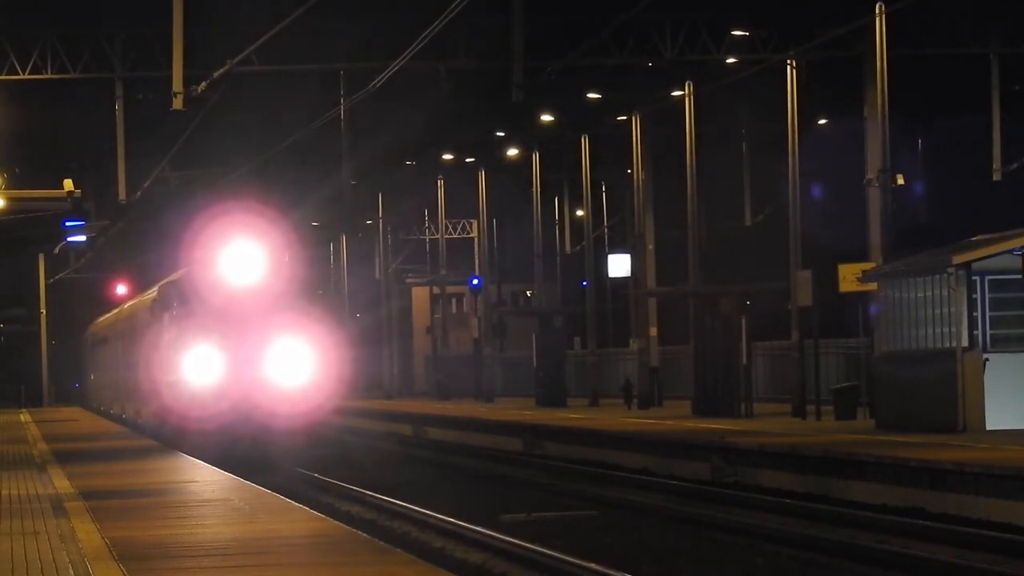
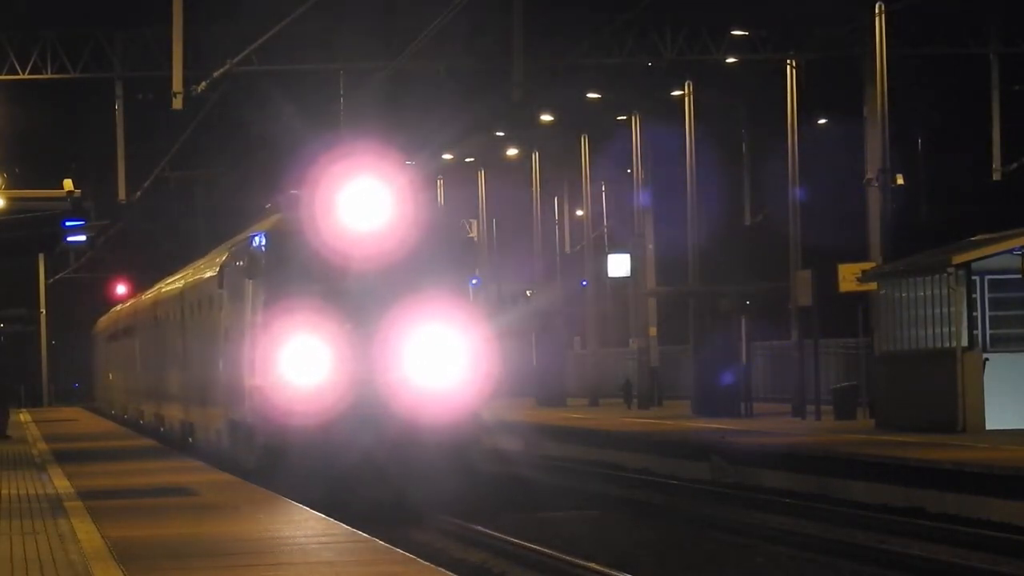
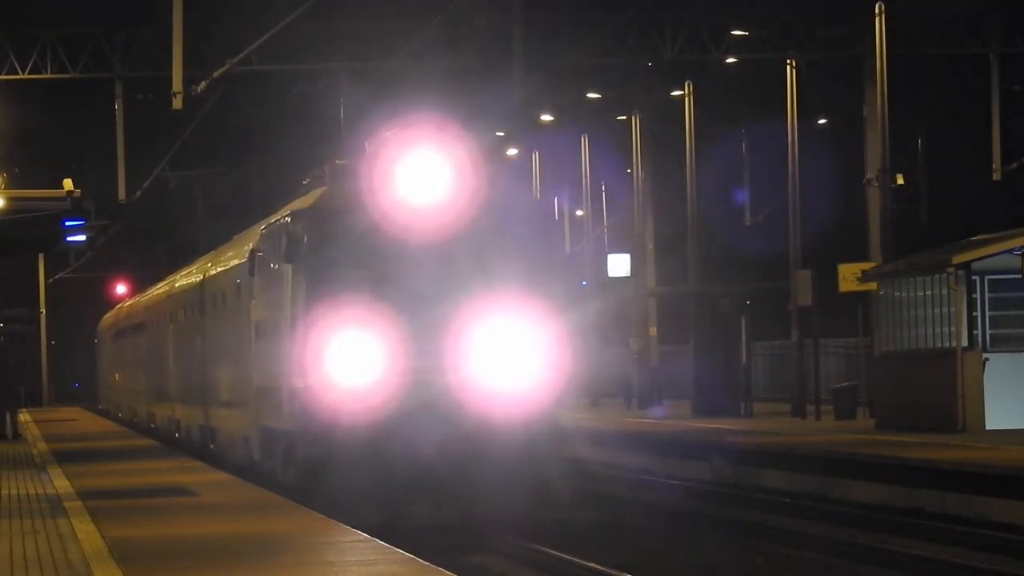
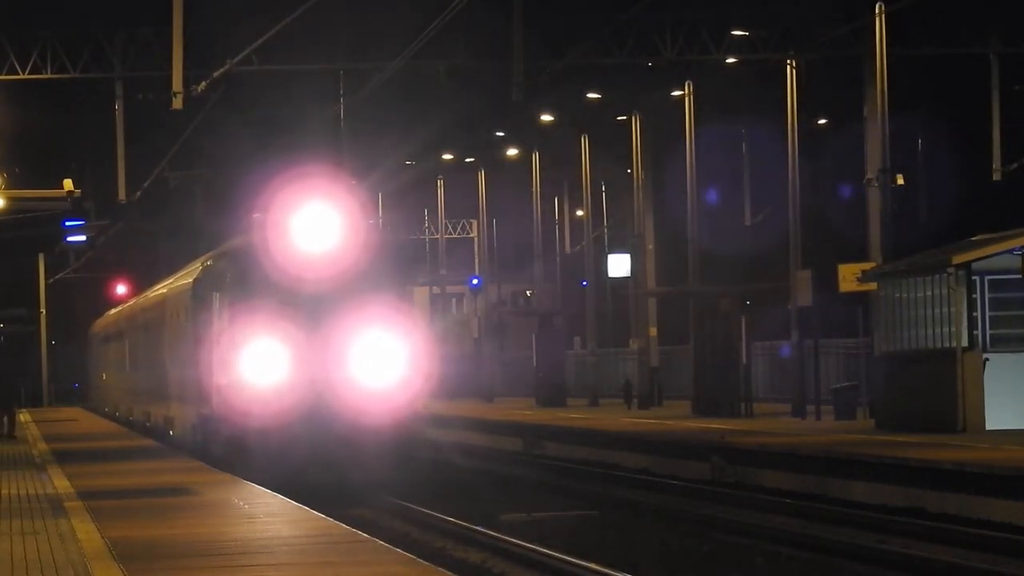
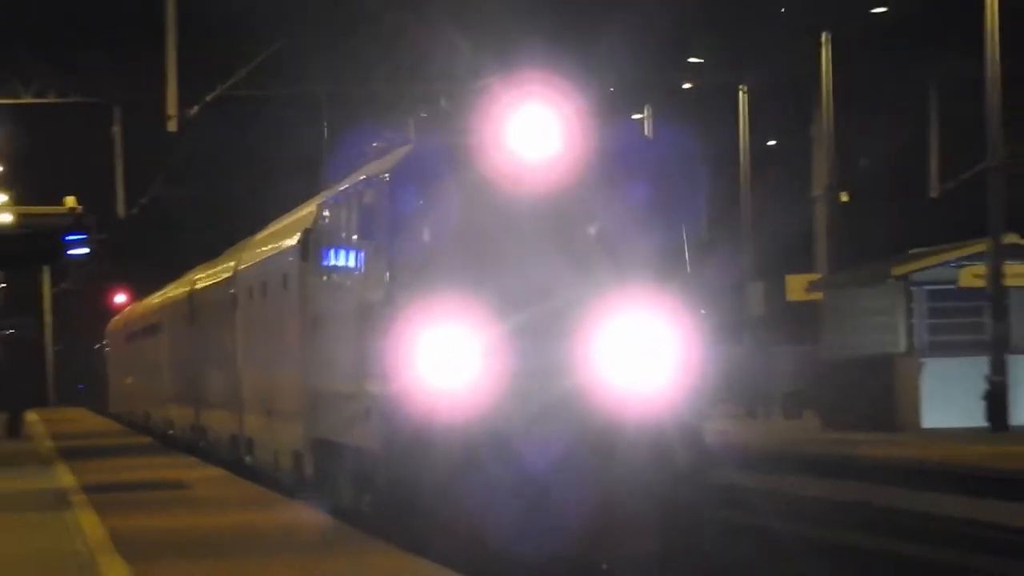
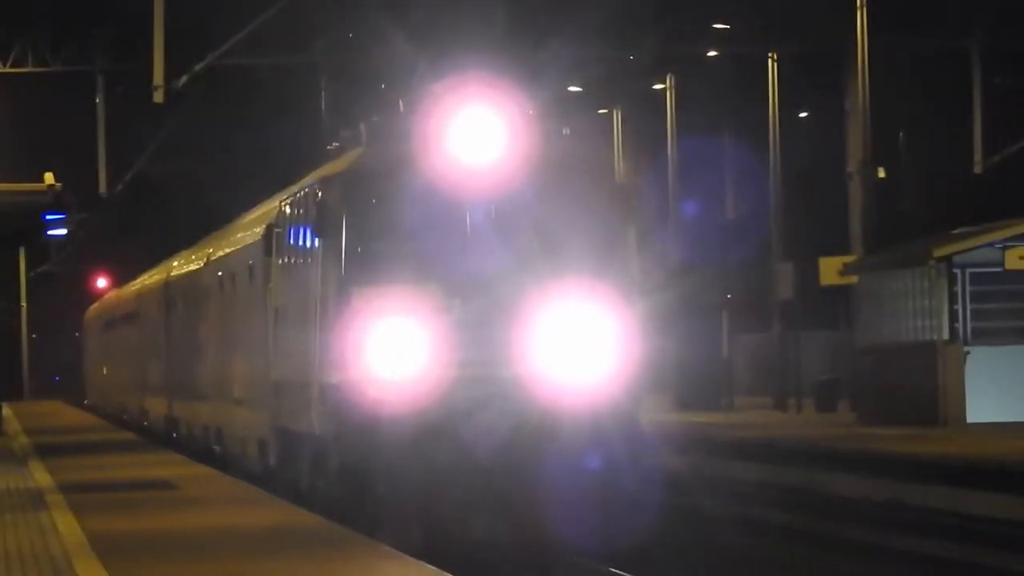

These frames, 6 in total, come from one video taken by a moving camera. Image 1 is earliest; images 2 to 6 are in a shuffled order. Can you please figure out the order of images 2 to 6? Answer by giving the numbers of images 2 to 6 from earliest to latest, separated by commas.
4, 2, 3, 6, 5
